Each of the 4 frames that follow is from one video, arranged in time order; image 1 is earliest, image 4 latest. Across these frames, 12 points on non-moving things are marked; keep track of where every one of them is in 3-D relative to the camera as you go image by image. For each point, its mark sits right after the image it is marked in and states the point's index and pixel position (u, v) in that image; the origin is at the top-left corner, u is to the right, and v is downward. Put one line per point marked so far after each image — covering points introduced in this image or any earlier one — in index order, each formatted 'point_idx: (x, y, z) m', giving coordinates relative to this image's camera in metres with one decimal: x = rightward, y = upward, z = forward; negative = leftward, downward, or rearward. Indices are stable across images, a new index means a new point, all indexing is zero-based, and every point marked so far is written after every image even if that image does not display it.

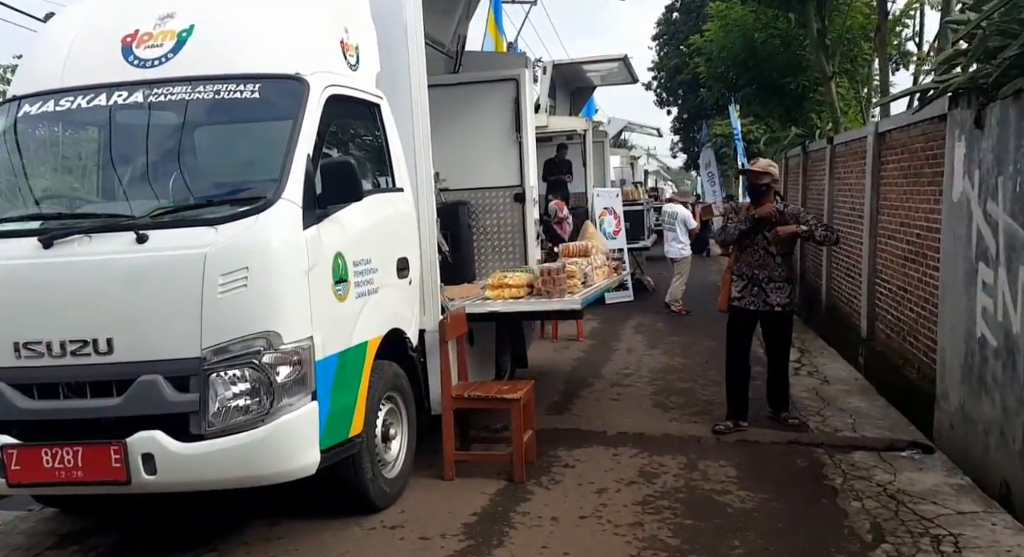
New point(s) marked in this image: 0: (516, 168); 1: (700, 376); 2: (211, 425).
0: (0.0, +1.1, +8.8) m
1: (+1.7, -0.9, +8.1) m
2: (-1.2, -0.6, +3.6) m
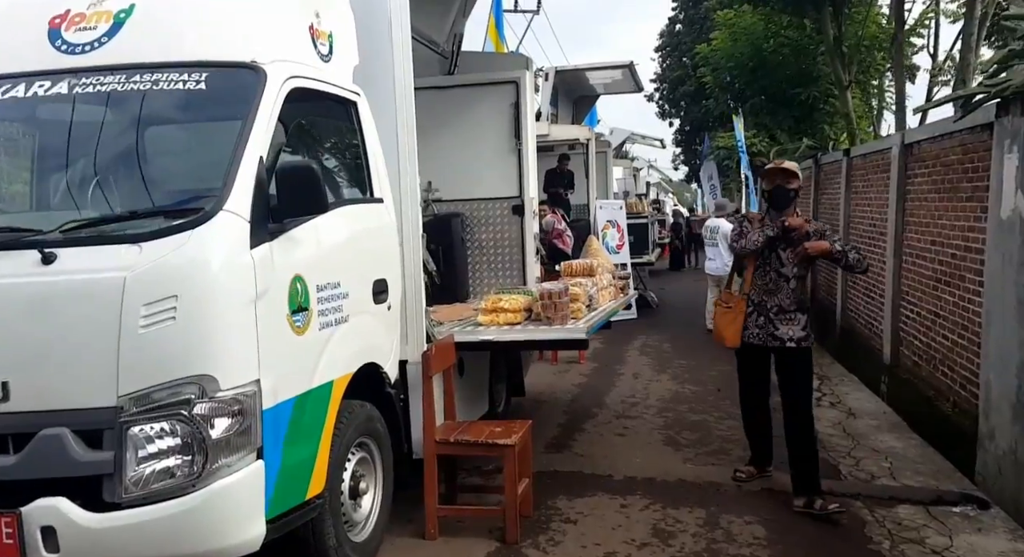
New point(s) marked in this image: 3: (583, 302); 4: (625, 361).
0: (0.0, +0.9, +8.1) m
1: (+1.7, -1.1, +7.4) m
2: (-1.2, -0.7, +2.9) m
3: (+0.4, -0.1, +5.6) m
4: (+1.2, -0.9, +9.9) m
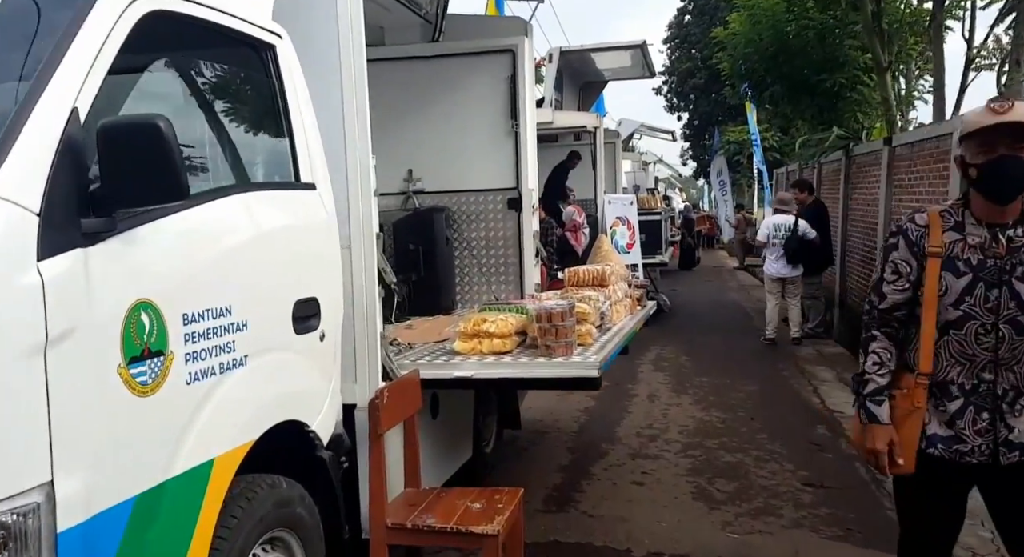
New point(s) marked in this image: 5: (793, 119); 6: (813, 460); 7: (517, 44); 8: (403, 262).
0: (0.0, +0.9, +6.8) m
1: (+1.6, -1.1, +6.1) m
2: (-1.3, -0.7, +1.6) m
3: (+0.4, -0.2, +4.3) m
4: (+1.2, -1.0, +8.6) m
5: (+5.3, +3.0, +16.8) m
6: (+2.0, -1.2, +5.9) m
7: (0.0, +1.8, +6.7) m
8: (-0.8, +0.1, +6.4) m
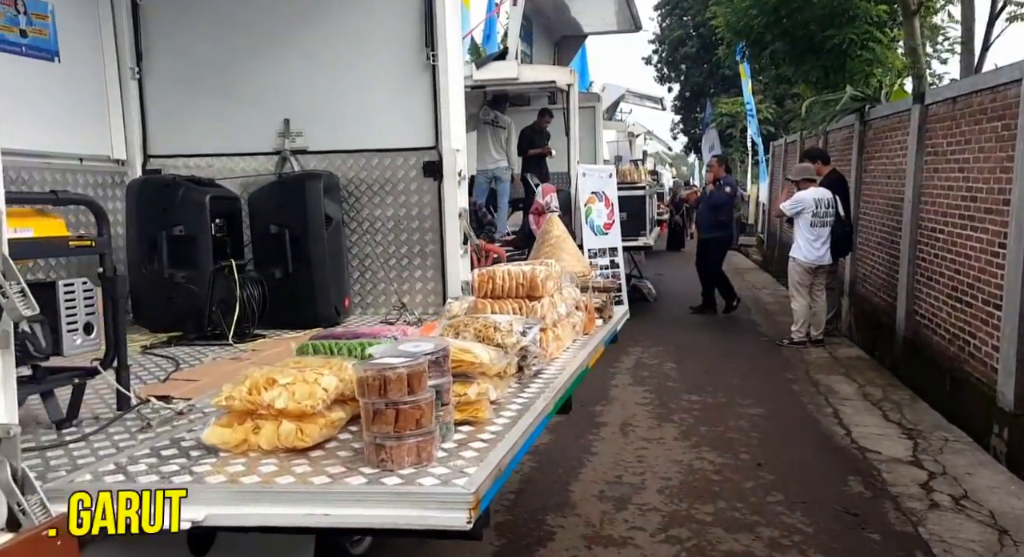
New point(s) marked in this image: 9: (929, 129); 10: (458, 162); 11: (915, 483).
0: (-0.5, +0.9, +4.9) m
1: (+1.2, -1.1, +4.2) m
2: (-1.7, -0.8, -0.3) m
3: (0.0, -0.2, +2.4) m
4: (+0.7, -0.9, +6.7) m
5: (+4.7, +3.3, +14.8) m
6: (+1.5, -1.2, +4.0) m
7: (-0.4, +1.8, +4.7) m
8: (-1.2, +0.1, +4.5) m
9: (+4.1, +1.5, +8.7) m
10: (-0.3, +0.6, +4.9) m
11: (+2.2, -1.1, +5.0) m
